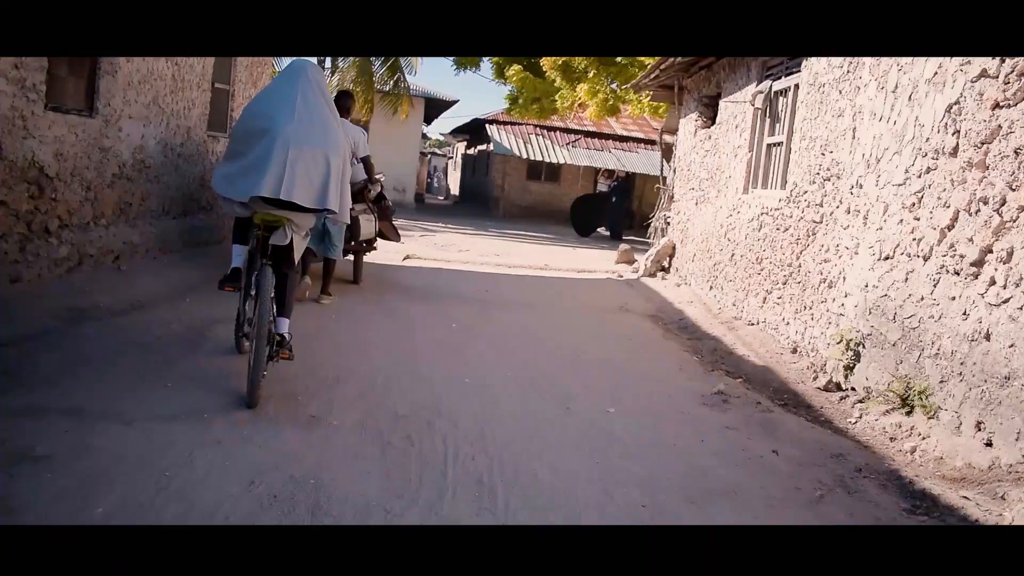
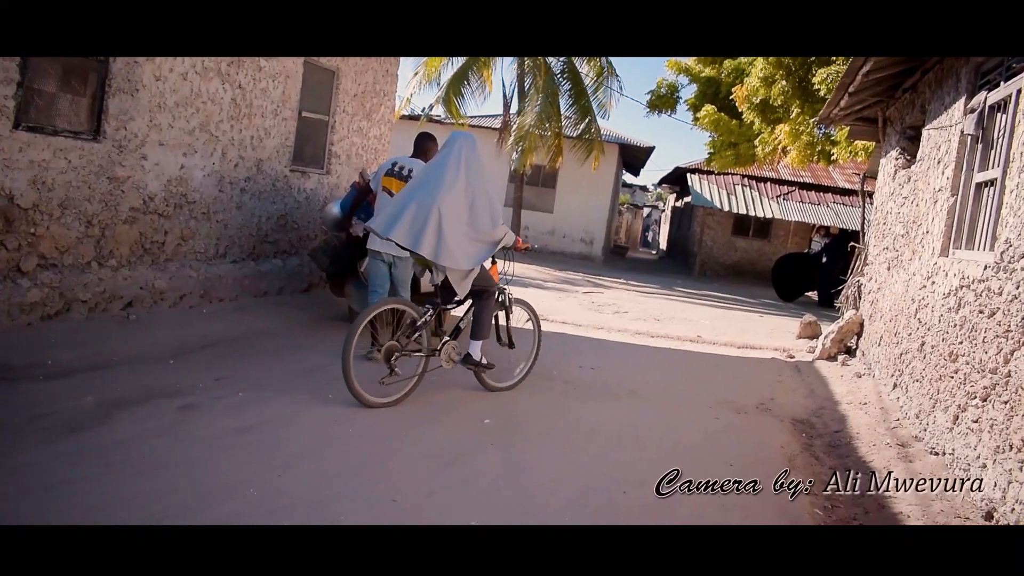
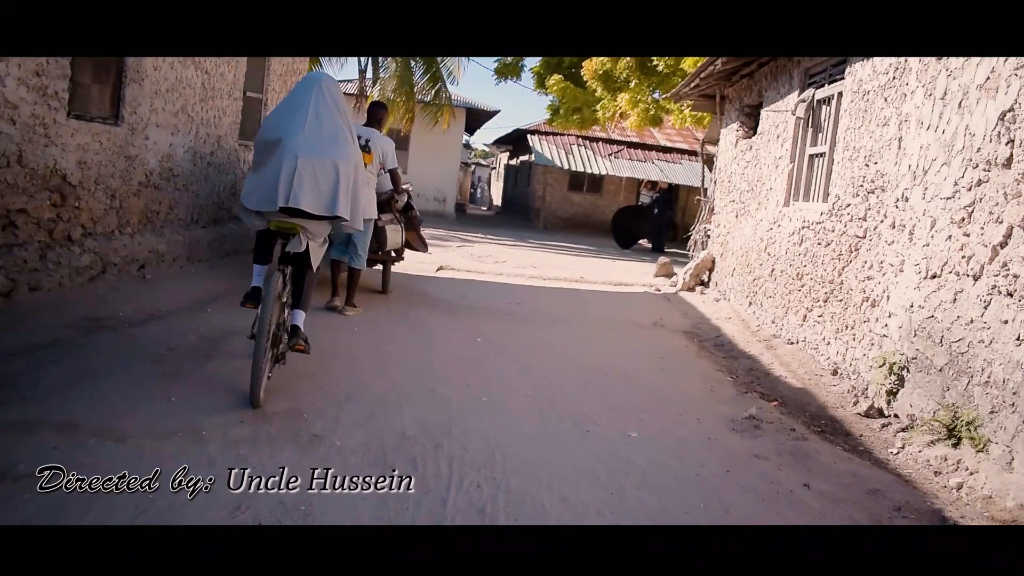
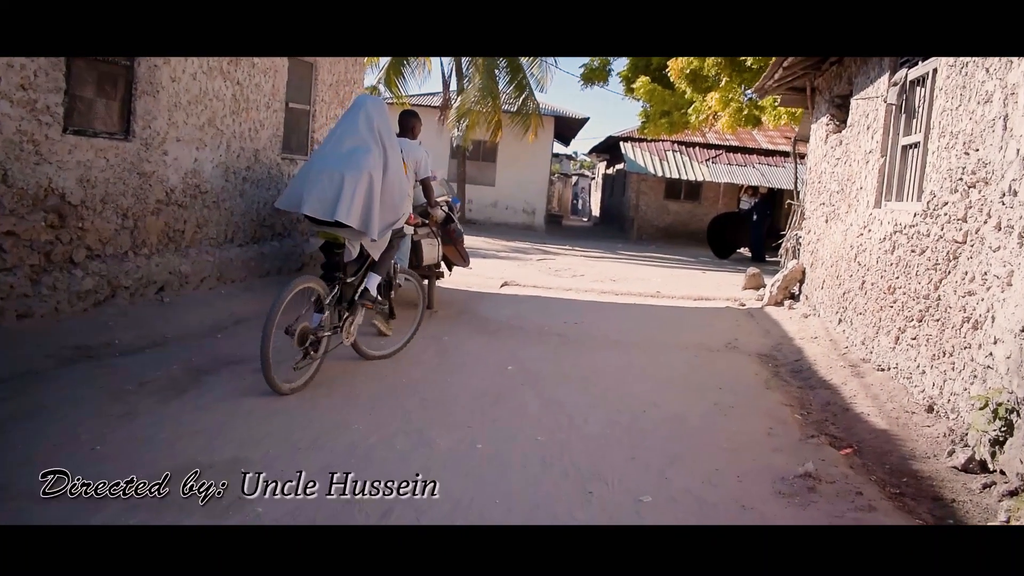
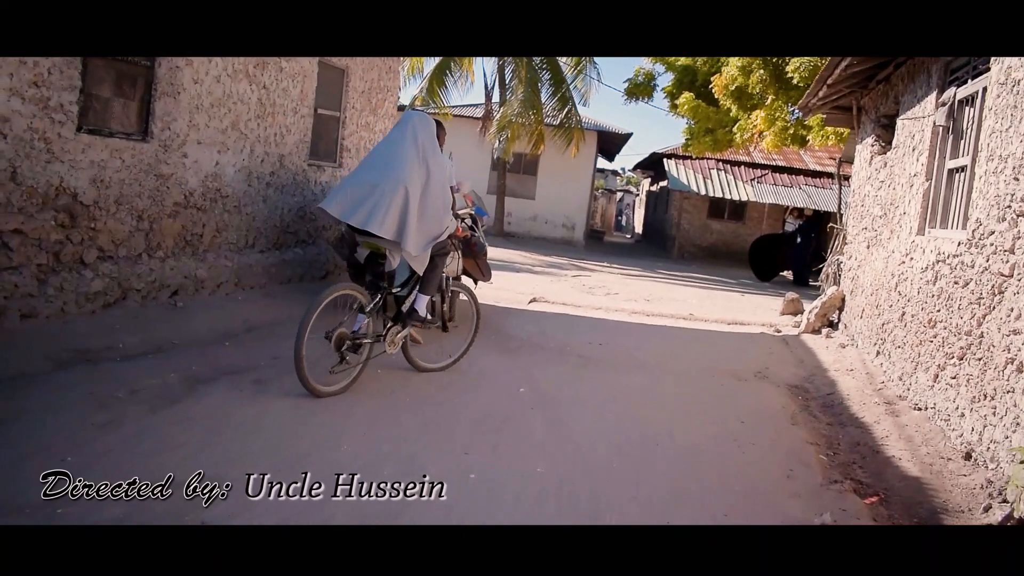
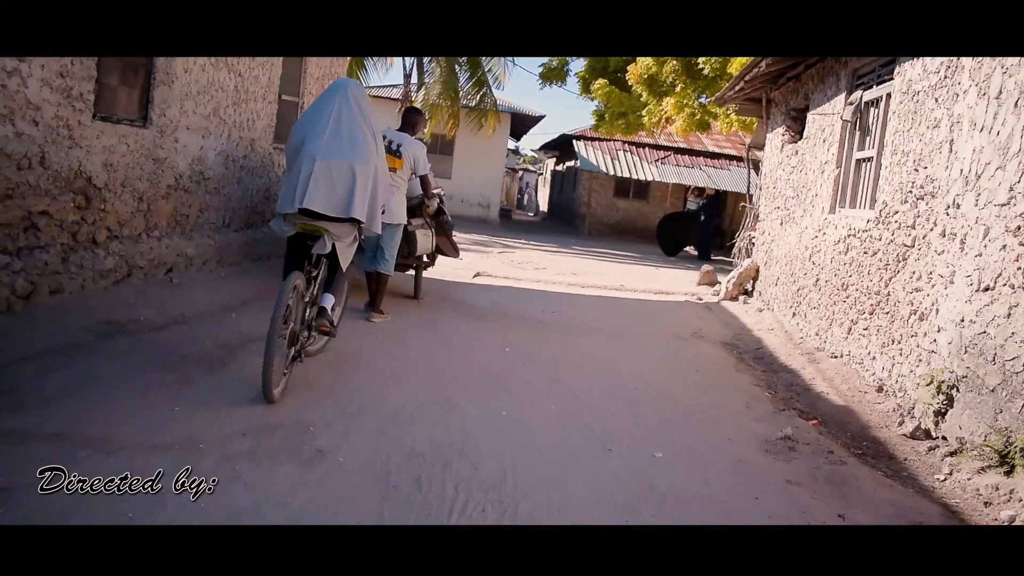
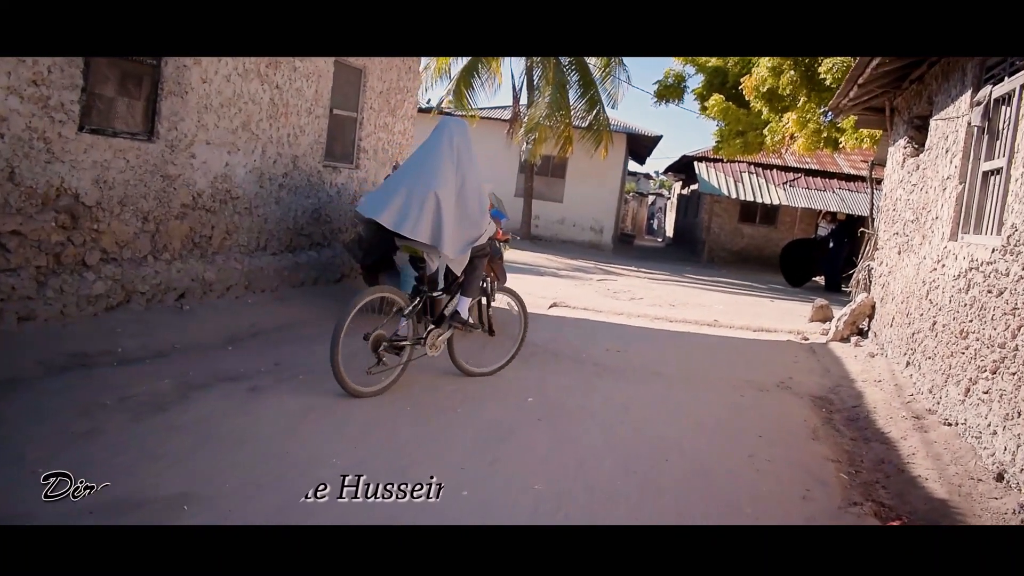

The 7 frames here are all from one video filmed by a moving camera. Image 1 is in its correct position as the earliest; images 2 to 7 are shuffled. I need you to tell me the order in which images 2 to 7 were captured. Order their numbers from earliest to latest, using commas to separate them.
3, 6, 4, 5, 7, 2
